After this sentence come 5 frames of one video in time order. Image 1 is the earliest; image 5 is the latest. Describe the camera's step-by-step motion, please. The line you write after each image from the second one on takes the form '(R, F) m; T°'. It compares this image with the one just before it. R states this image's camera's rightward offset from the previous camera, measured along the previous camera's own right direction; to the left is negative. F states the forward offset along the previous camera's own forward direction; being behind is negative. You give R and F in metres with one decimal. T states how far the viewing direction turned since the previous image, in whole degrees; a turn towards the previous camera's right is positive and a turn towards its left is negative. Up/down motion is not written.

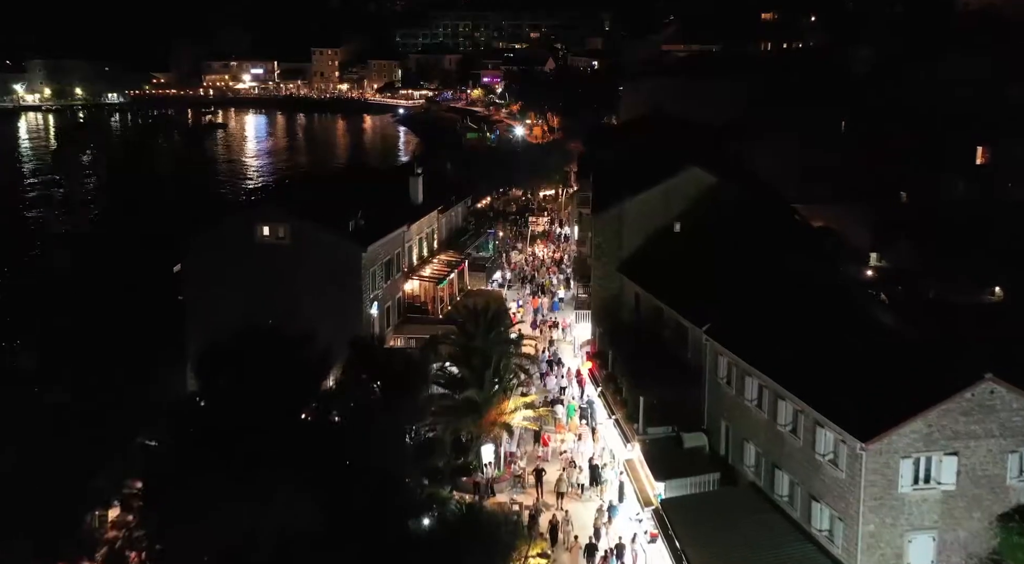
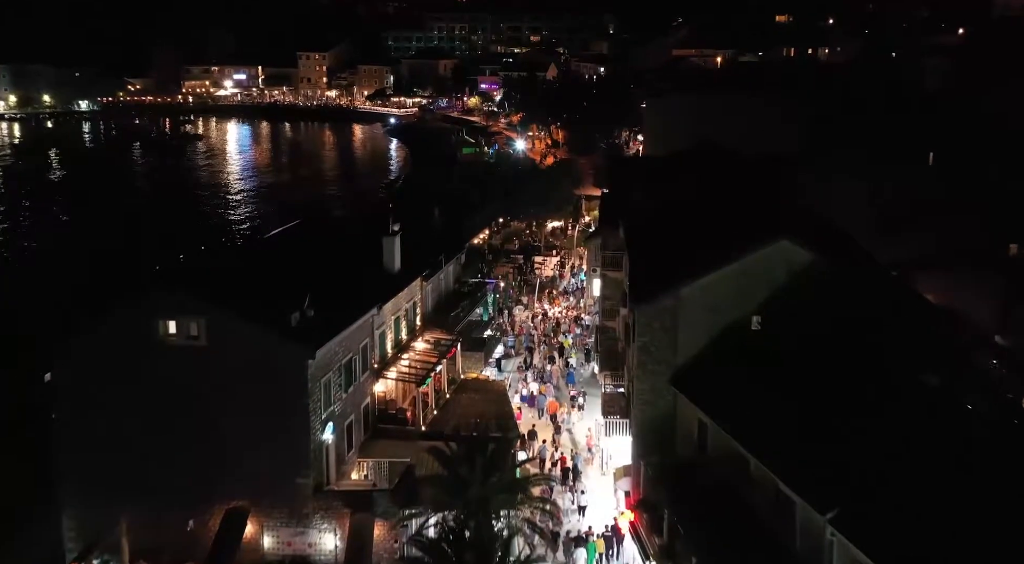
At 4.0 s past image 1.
(-0.2, +6.8) m; 0°
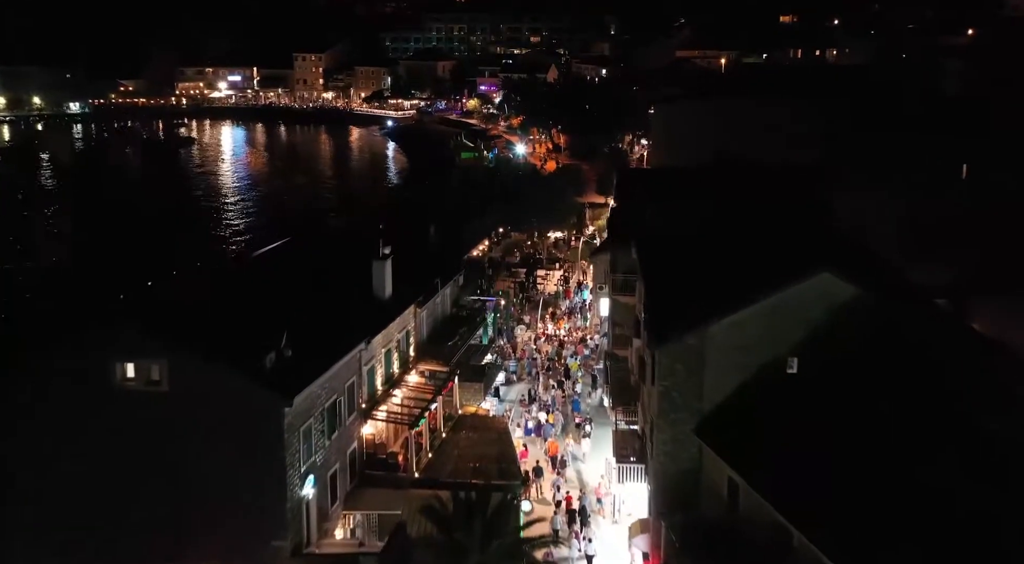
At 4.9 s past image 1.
(-0.1, +1.9) m; 0°
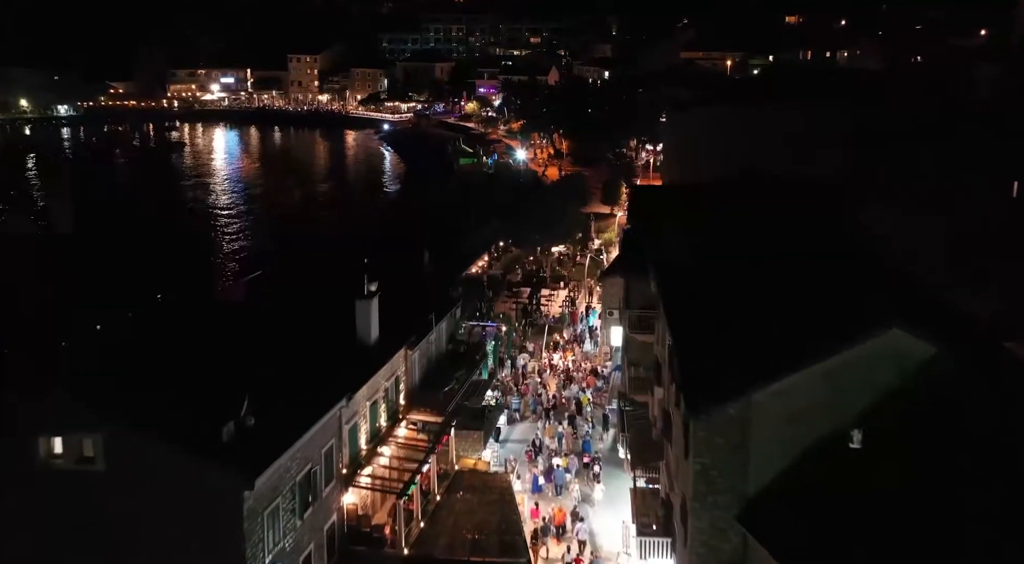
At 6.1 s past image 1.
(-0.1, +2.4) m; 0°
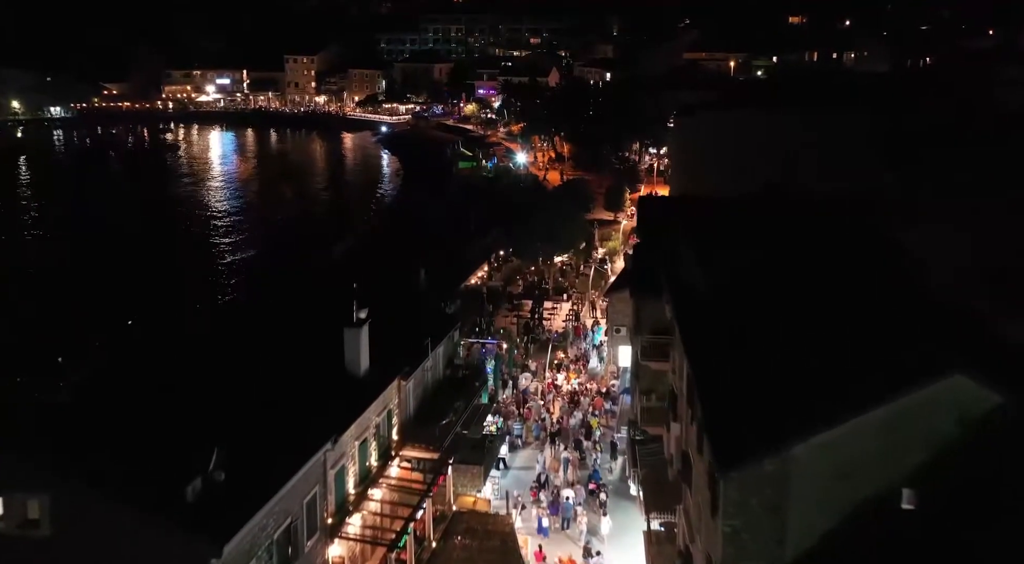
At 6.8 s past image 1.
(-0.1, +1.4) m; 0°
